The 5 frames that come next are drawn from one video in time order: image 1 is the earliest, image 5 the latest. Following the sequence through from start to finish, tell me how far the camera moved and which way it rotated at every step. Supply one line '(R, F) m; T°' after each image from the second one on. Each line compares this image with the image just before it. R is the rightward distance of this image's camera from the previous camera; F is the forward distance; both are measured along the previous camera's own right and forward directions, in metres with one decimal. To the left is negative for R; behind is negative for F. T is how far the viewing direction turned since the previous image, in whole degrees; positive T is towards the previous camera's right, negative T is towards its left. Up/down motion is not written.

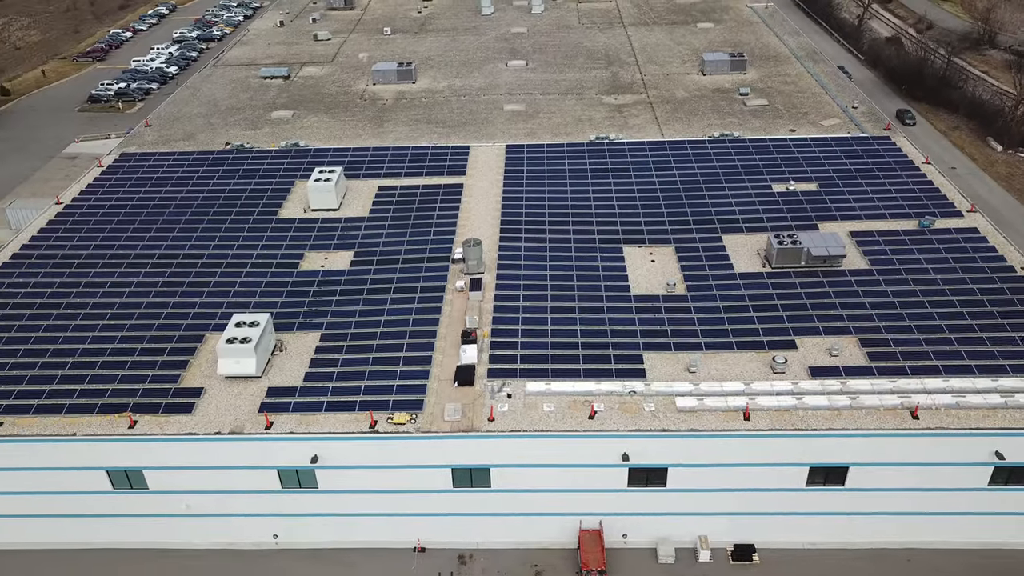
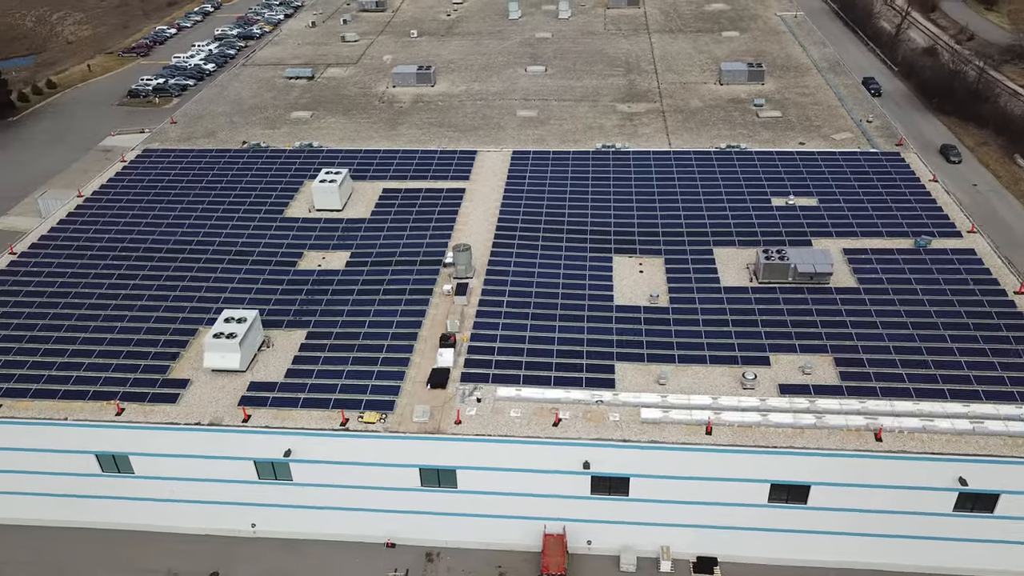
(+2.5, -0.6) m; -3°
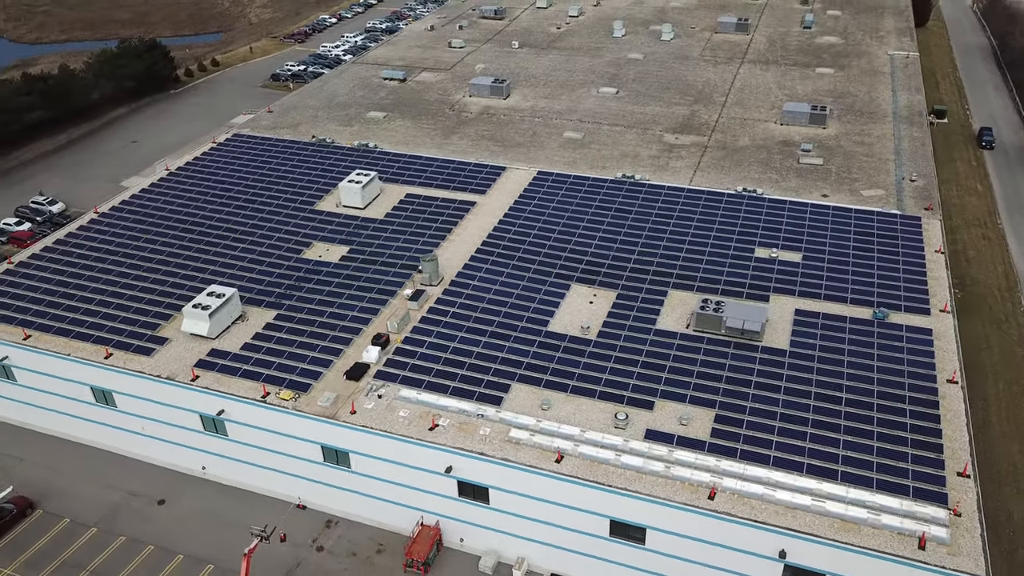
(+10.2, -1.9) m; -12°
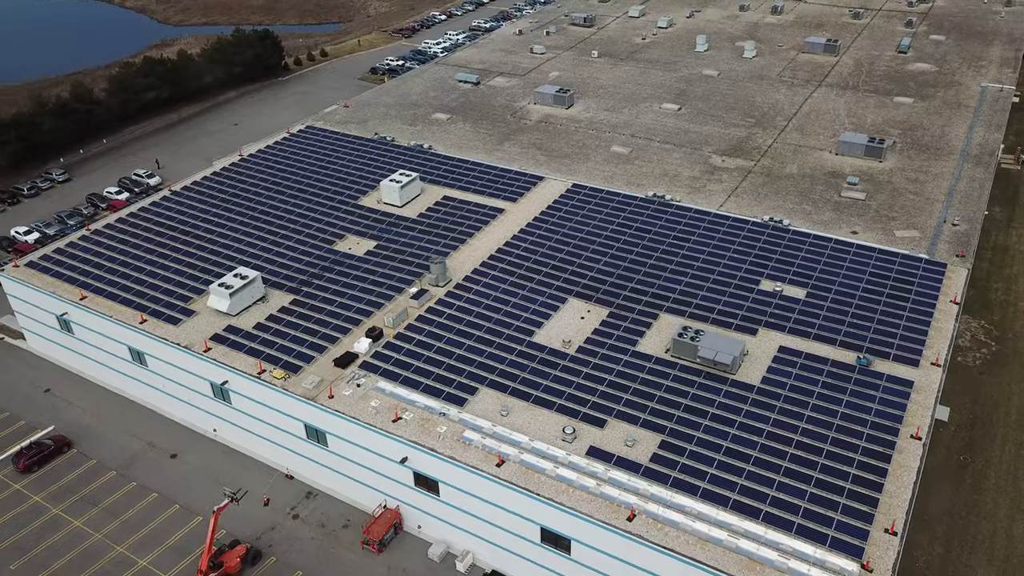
(+6.1, -1.4) m; -9°
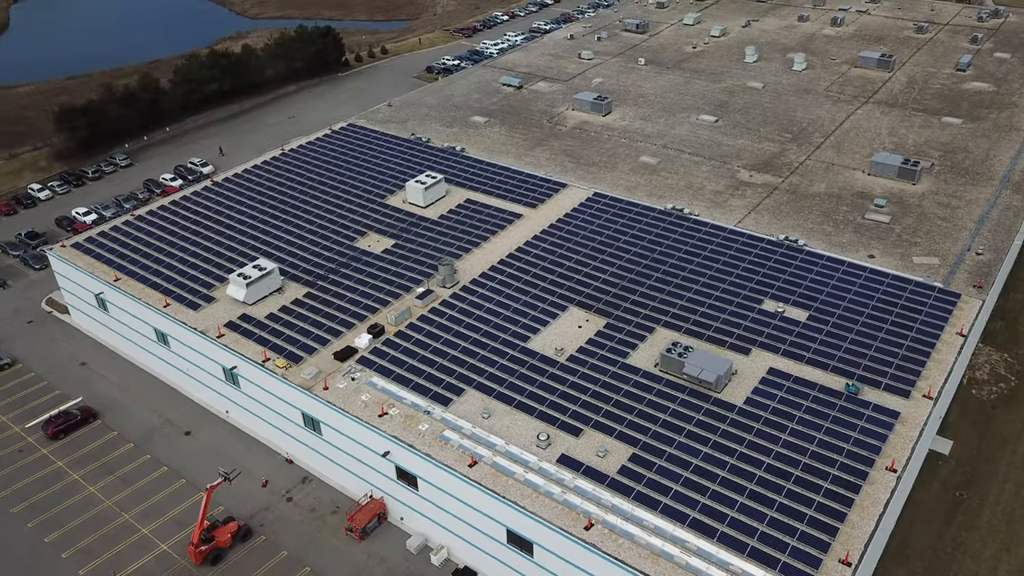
(+3.5, -0.8) m; -5°
